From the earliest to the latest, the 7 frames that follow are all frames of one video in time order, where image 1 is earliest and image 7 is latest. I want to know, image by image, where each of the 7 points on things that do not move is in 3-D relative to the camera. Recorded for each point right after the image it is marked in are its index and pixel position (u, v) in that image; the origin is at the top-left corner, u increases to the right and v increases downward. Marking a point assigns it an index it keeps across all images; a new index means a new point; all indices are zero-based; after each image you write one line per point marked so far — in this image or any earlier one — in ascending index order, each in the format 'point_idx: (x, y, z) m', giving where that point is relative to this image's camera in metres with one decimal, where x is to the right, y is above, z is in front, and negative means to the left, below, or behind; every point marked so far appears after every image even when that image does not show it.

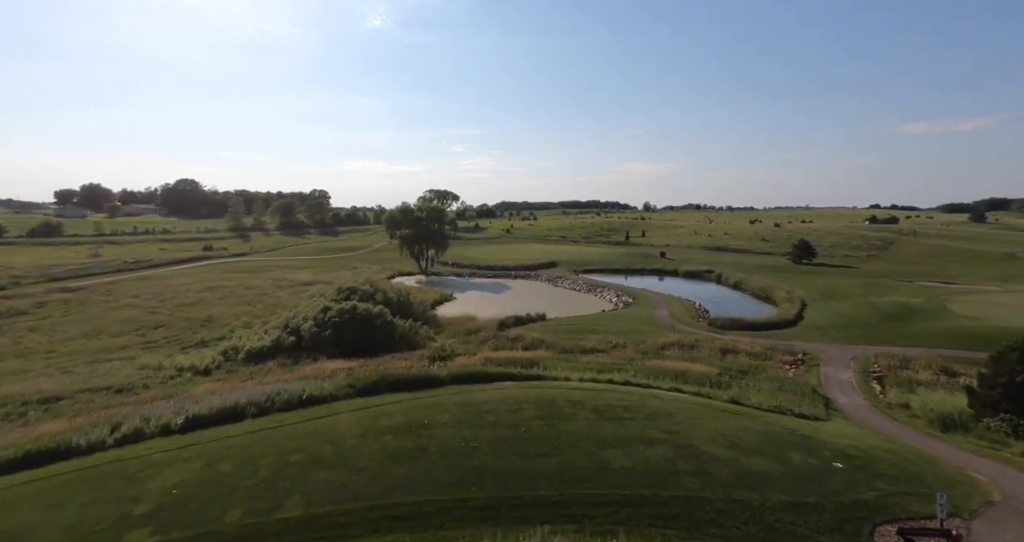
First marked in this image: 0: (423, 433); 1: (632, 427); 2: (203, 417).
0: (-2.2, -4.0, +11.8) m
1: (+3.0, -4.0, +12.0) m
2: (-8.1, -3.8, +12.4) m
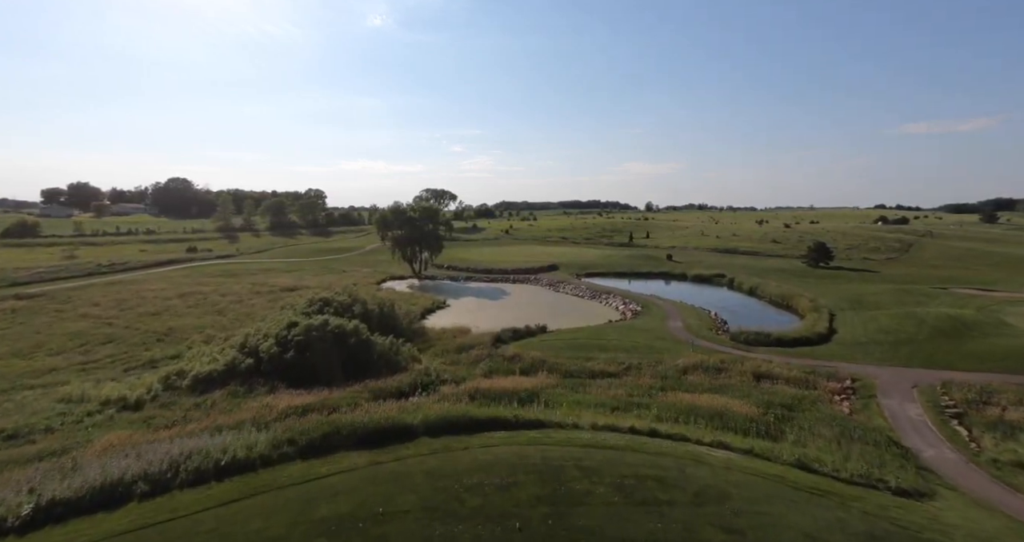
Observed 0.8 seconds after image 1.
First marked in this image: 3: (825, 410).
0: (-2.4, -4.4, +8.1) m
1: (+2.9, -4.4, +8.4) m
2: (-8.2, -4.3, +8.7) m
3: (+10.7, -4.8, +16.4) m
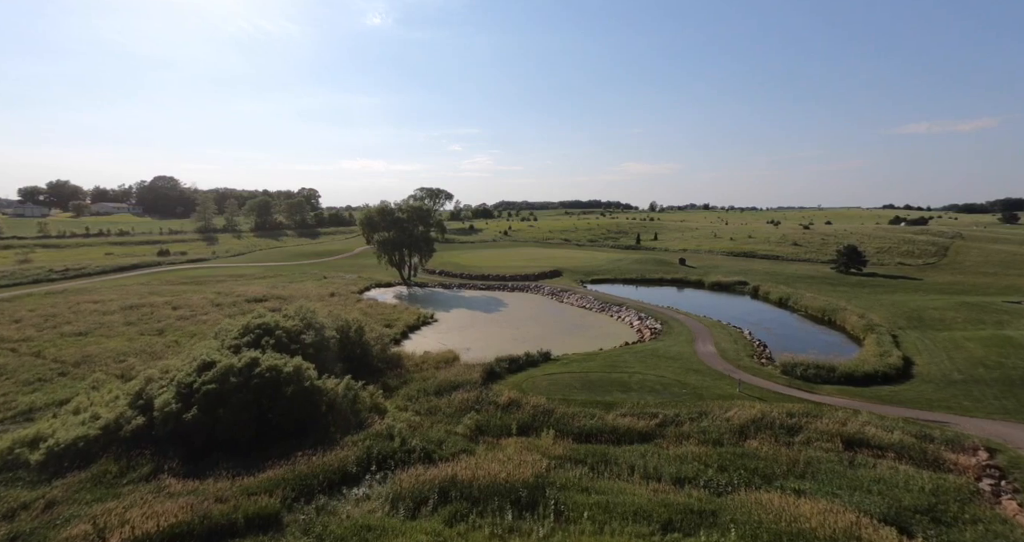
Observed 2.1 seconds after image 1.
0: (-2.5, -5.2, +2.1) m
1: (+2.7, -5.2, +2.4) m
2: (-8.4, -5.0, +2.7) m
3: (+10.6, -5.5, +10.5) m
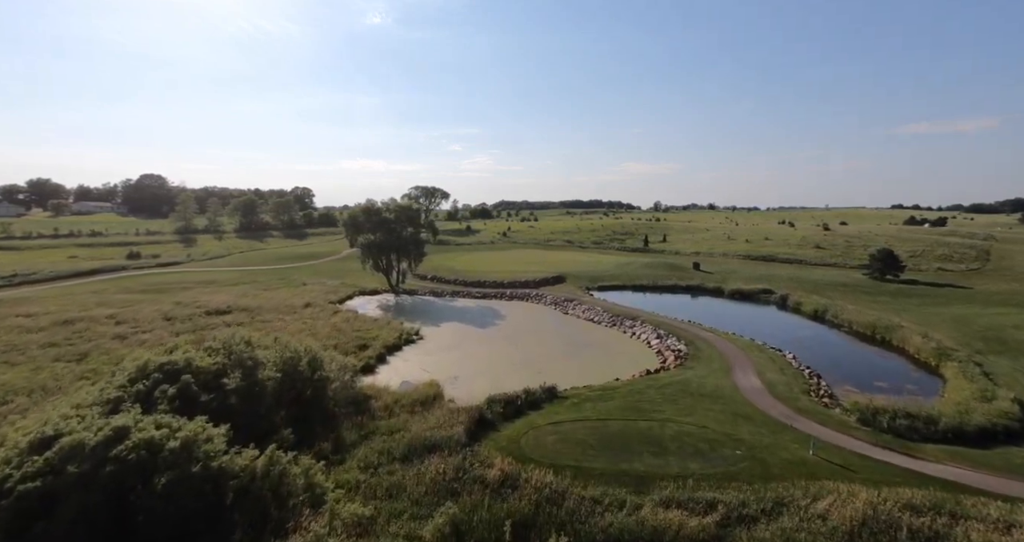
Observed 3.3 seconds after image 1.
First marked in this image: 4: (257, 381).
0: (-2.7, -5.9, -3.4) m
1: (+2.5, -5.8, -3.1) m
2: (-8.6, -5.7, -2.7) m
3: (+10.4, -6.2, +5.0) m
4: (-8.6, -3.7, +16.2) m
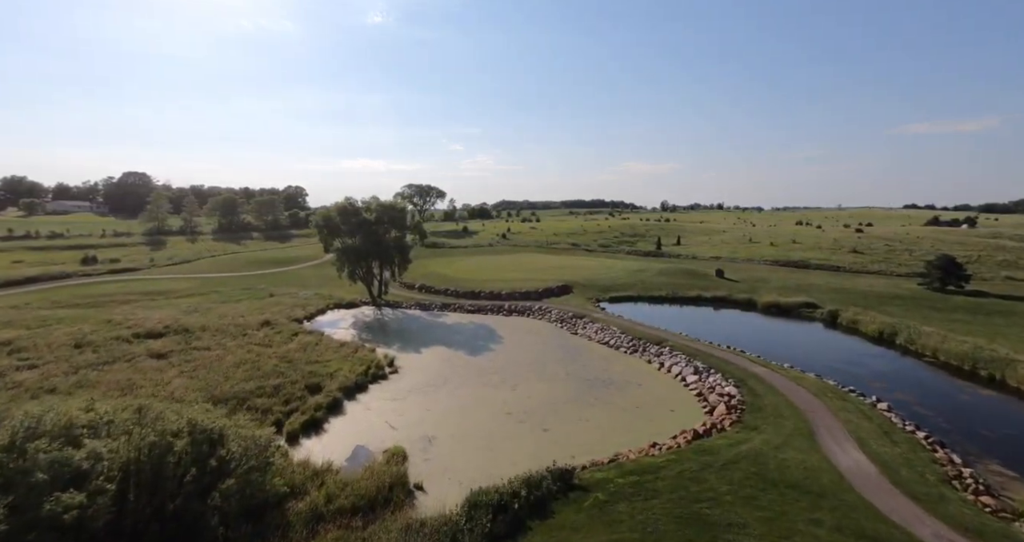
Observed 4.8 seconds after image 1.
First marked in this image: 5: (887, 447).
0: (-2.9, -6.8, -10.4) m
1: (+2.3, -6.7, -10.1) m
2: (-8.8, -6.6, -9.7) m
3: (+10.2, -7.1, -2.1) m
4: (-8.8, -4.6, +9.1) m
5: (+12.8, -5.9, +16.3) m
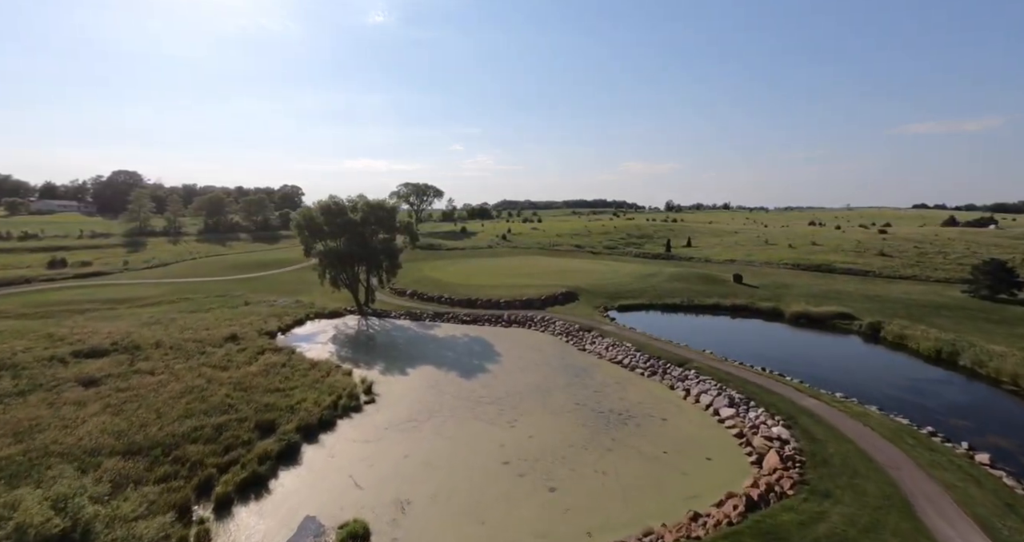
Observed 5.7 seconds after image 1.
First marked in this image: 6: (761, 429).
0: (-3.1, -7.2, -14.7) m
1: (+2.1, -7.2, -14.5) m
2: (-8.9, -7.0, -14.0) m
3: (+10.1, -7.6, -6.4) m
4: (-8.9, -5.1, +4.9) m
5: (+12.7, -6.4, +12.0) m
6: (+9.8, -6.0, +18.9) m
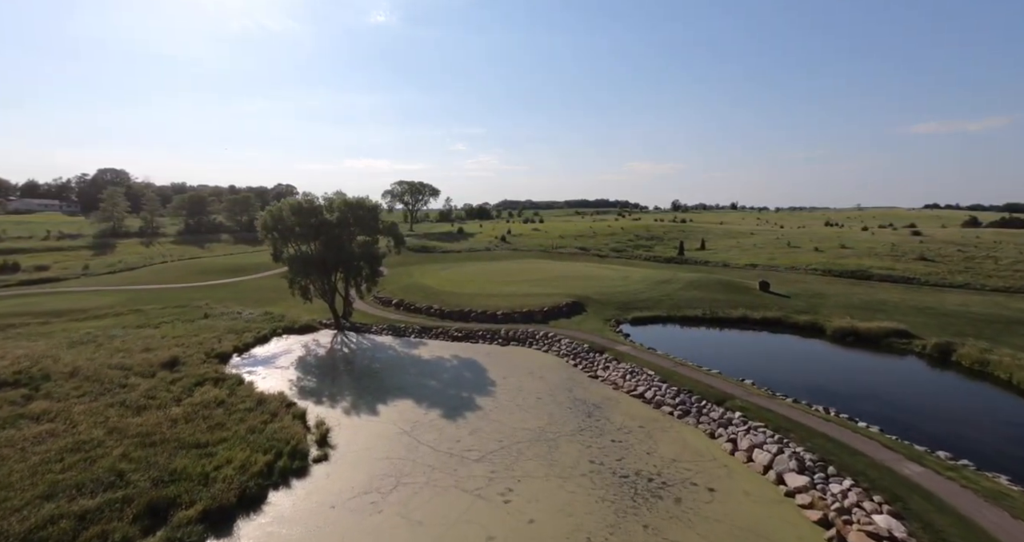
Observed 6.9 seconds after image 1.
0: (-3.3, -7.8, -20.2) m
1: (+1.9, -7.8, -19.9) m
2: (-9.2, -7.6, -19.5) m
3: (+9.8, -8.2, -11.9) m
4: (-9.1, -5.7, -0.6) m
5: (+12.5, -7.1, +6.5) m
6: (+9.7, -6.6, +13.4) m
